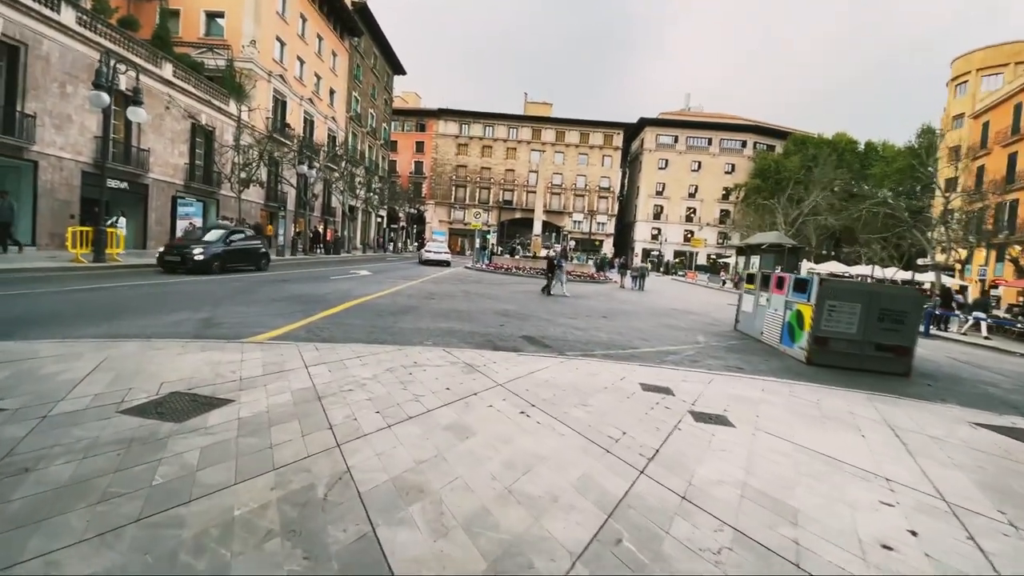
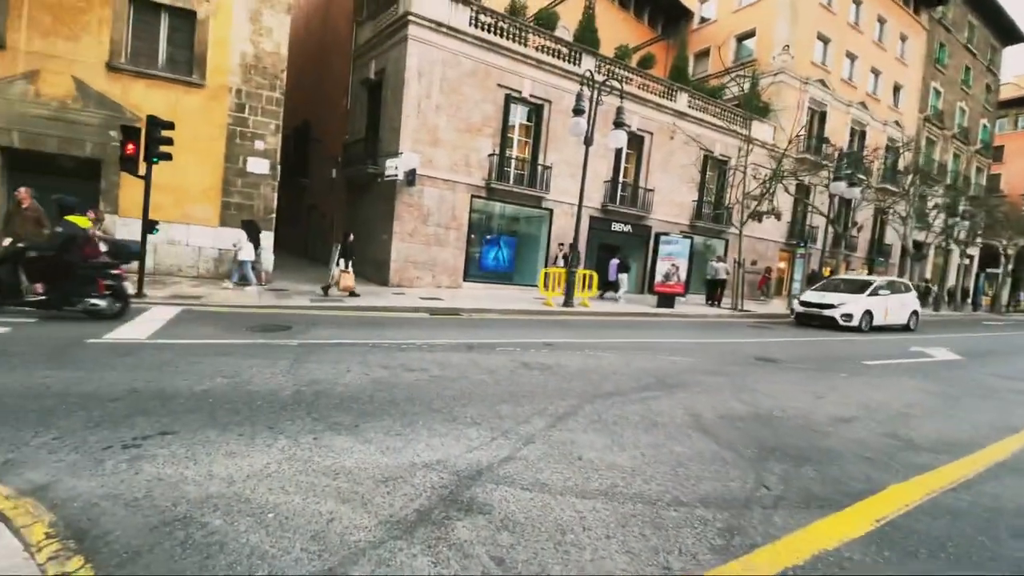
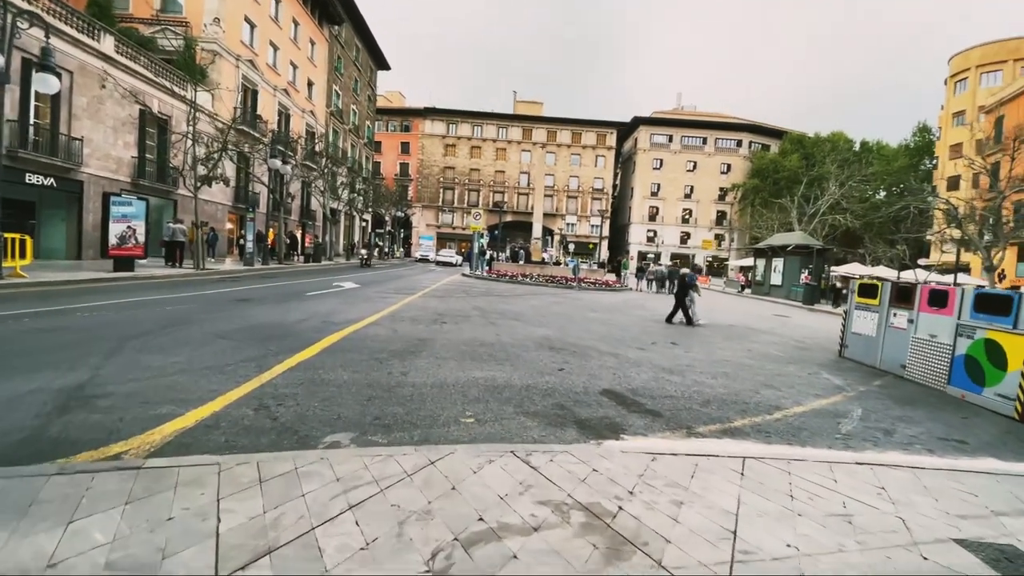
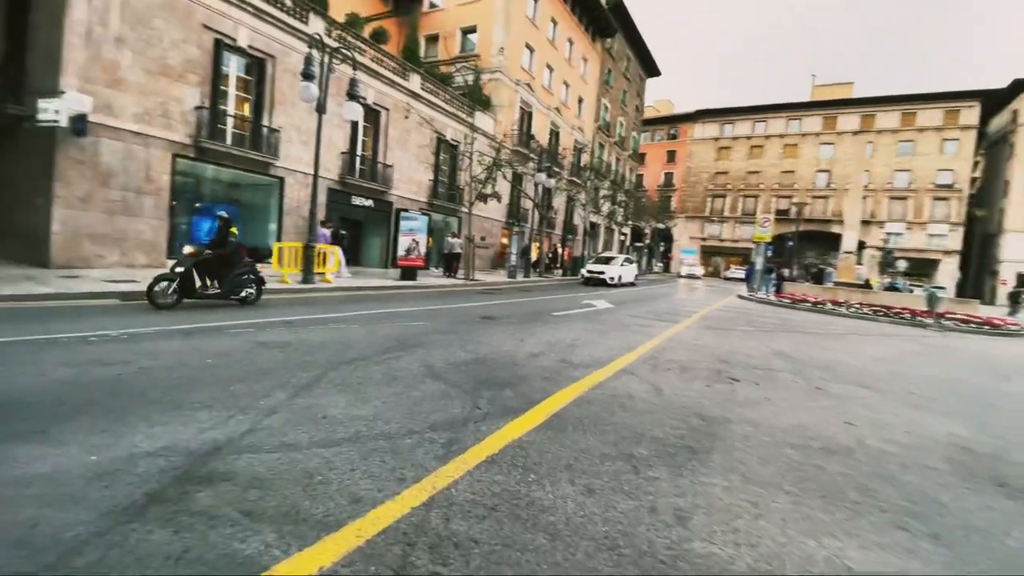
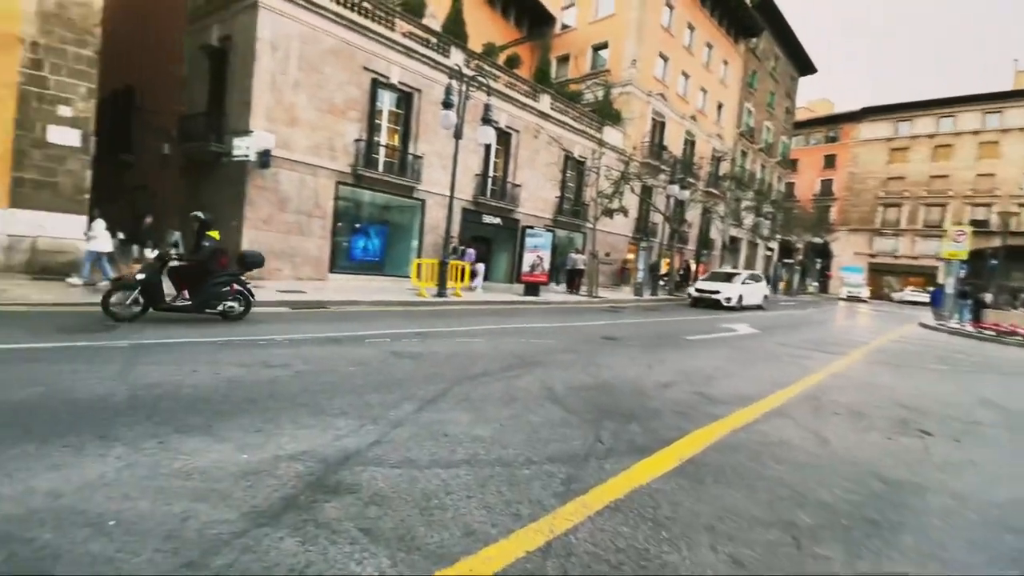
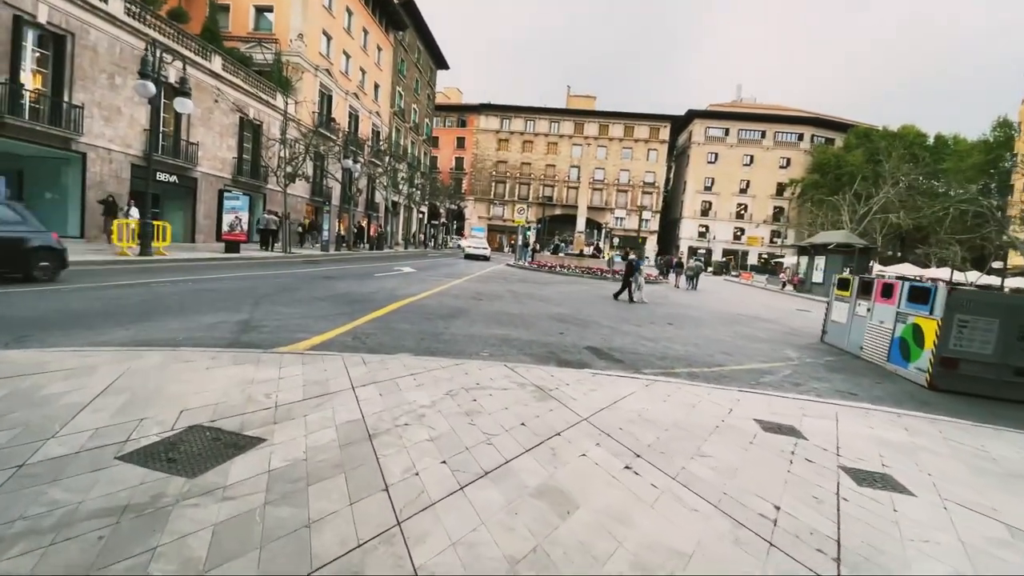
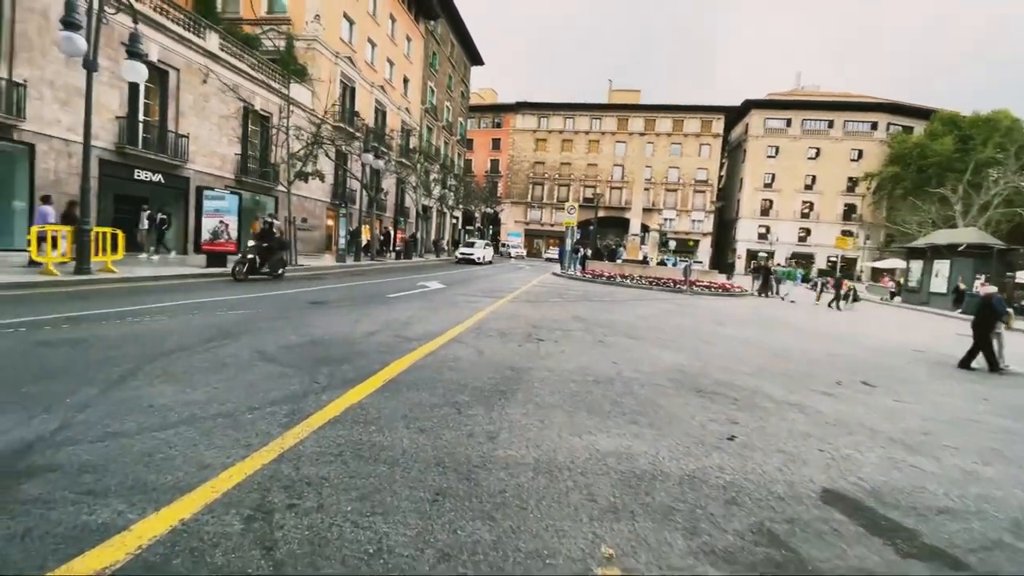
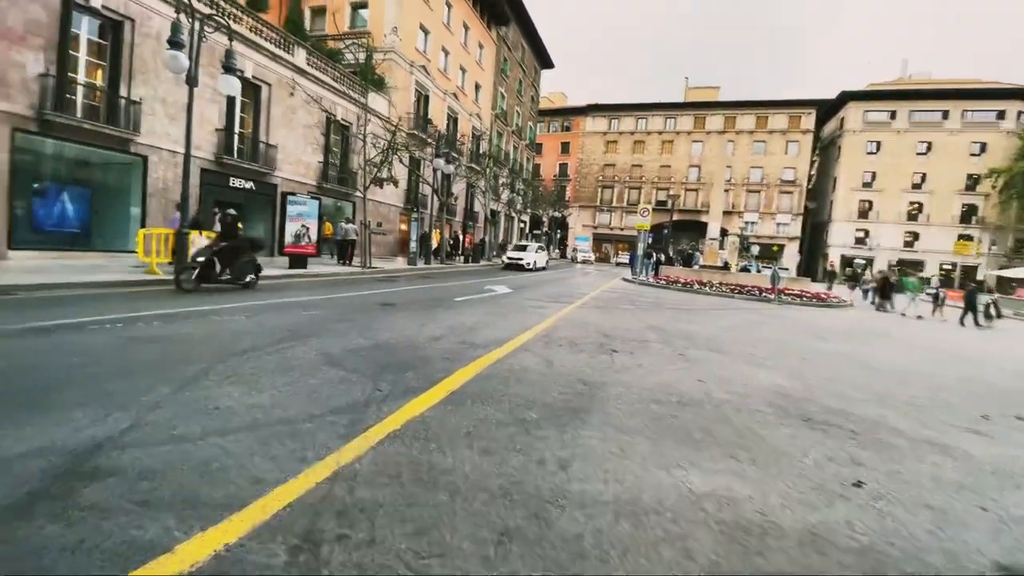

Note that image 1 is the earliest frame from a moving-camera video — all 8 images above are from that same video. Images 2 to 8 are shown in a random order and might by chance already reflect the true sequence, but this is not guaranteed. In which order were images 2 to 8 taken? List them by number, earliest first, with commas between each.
6, 3, 7, 8, 4, 5, 2
